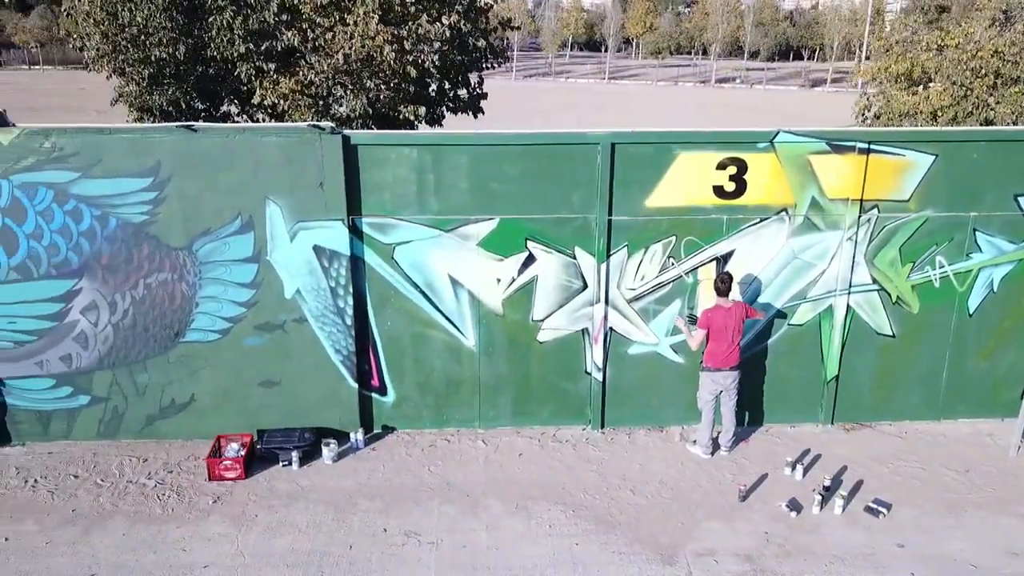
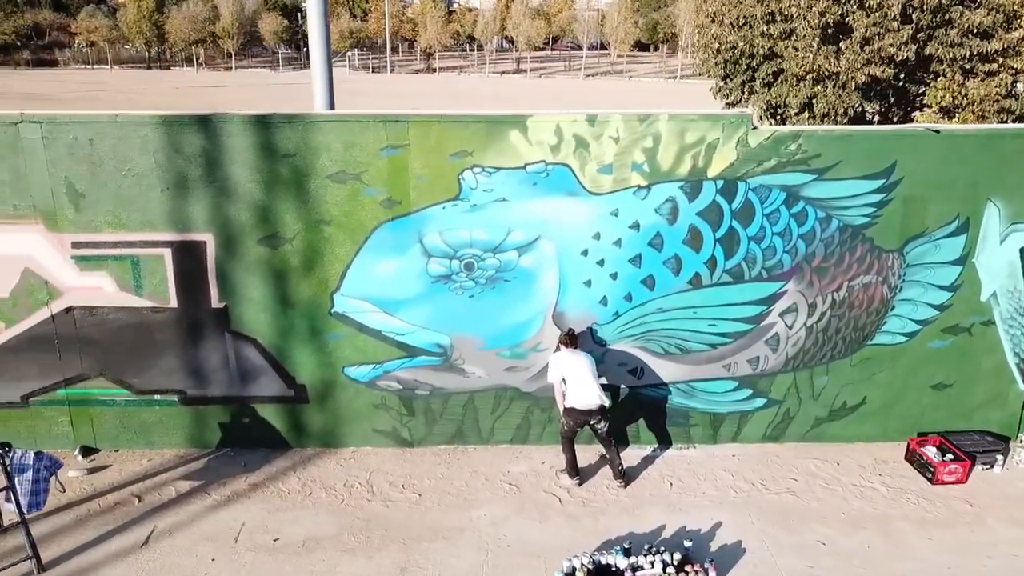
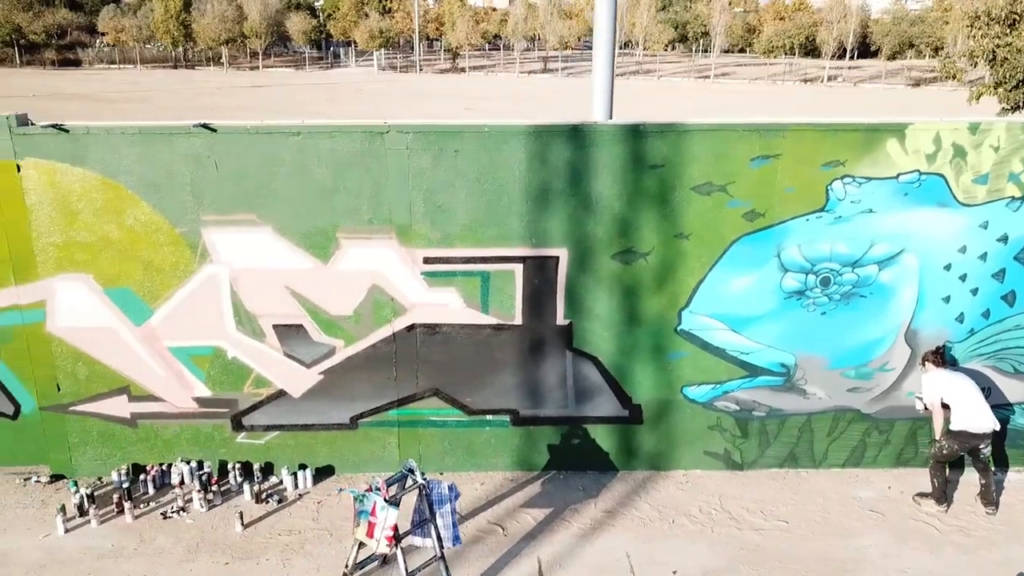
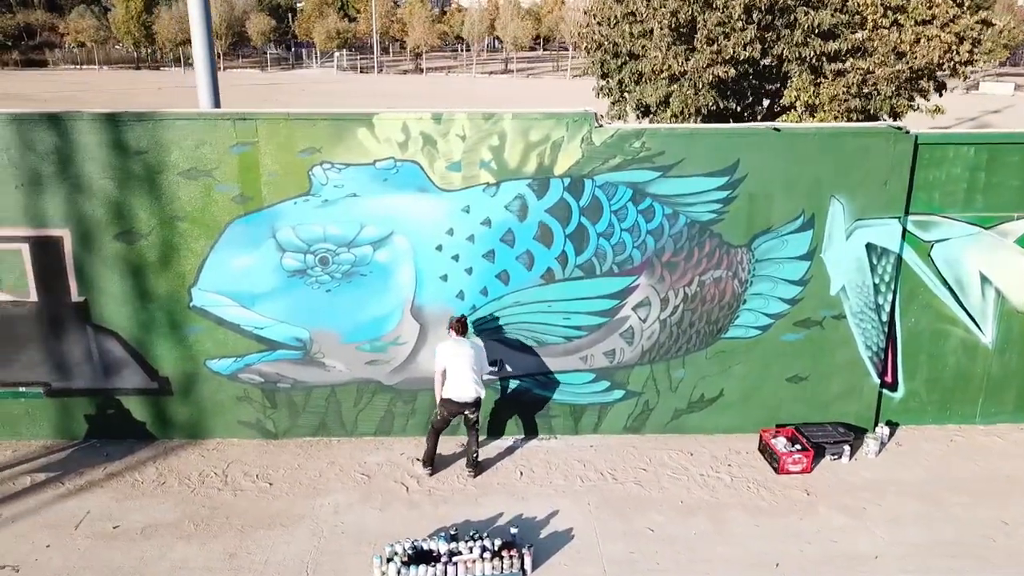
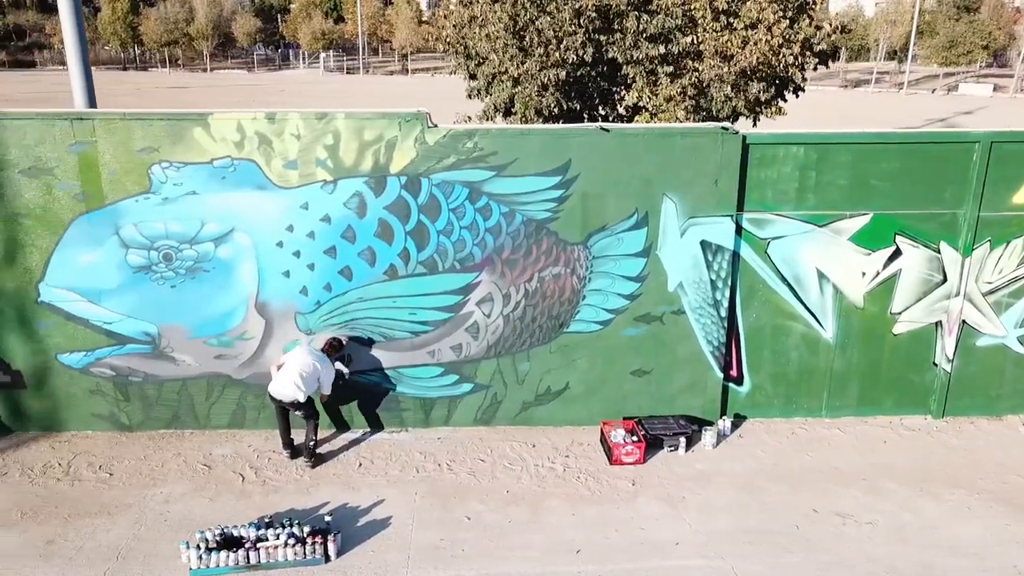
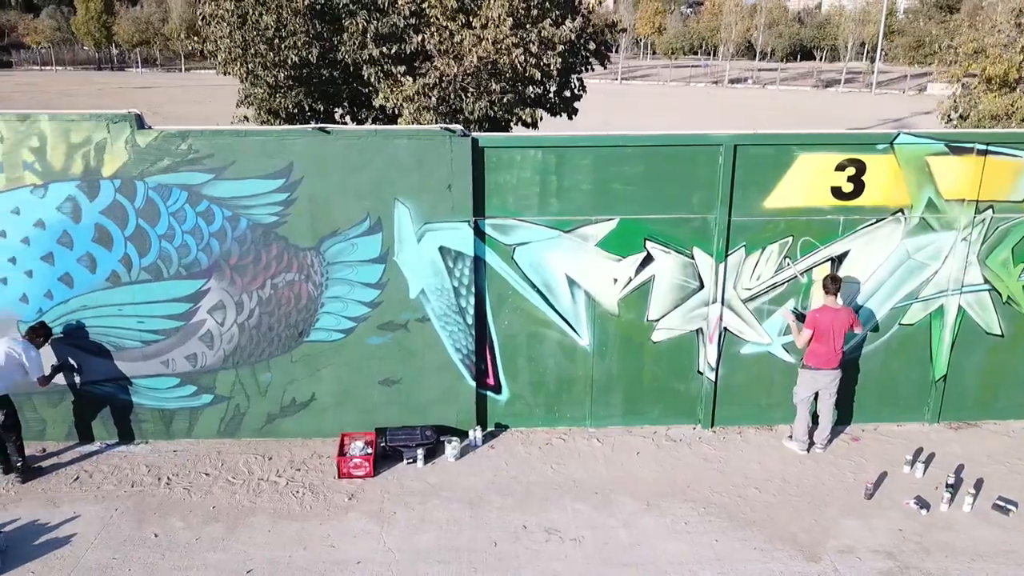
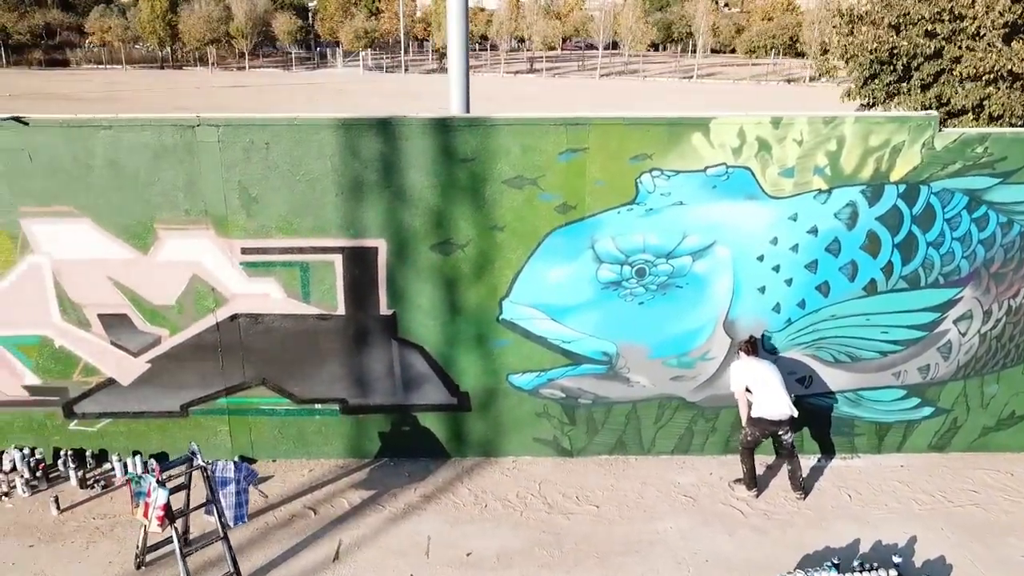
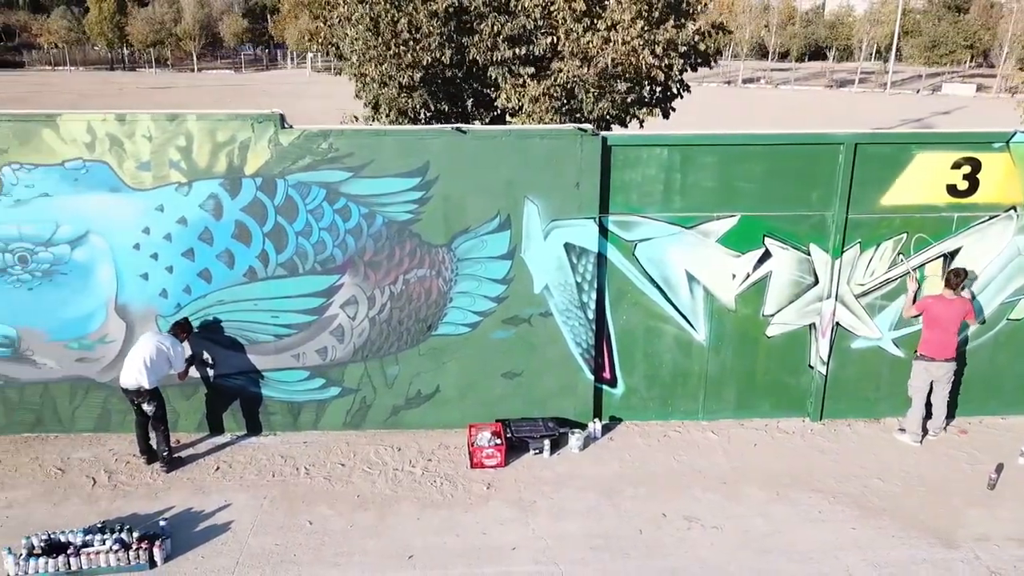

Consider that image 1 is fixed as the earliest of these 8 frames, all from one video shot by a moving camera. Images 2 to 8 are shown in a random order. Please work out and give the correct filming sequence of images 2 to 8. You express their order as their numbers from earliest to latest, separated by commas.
6, 8, 5, 4, 2, 7, 3
